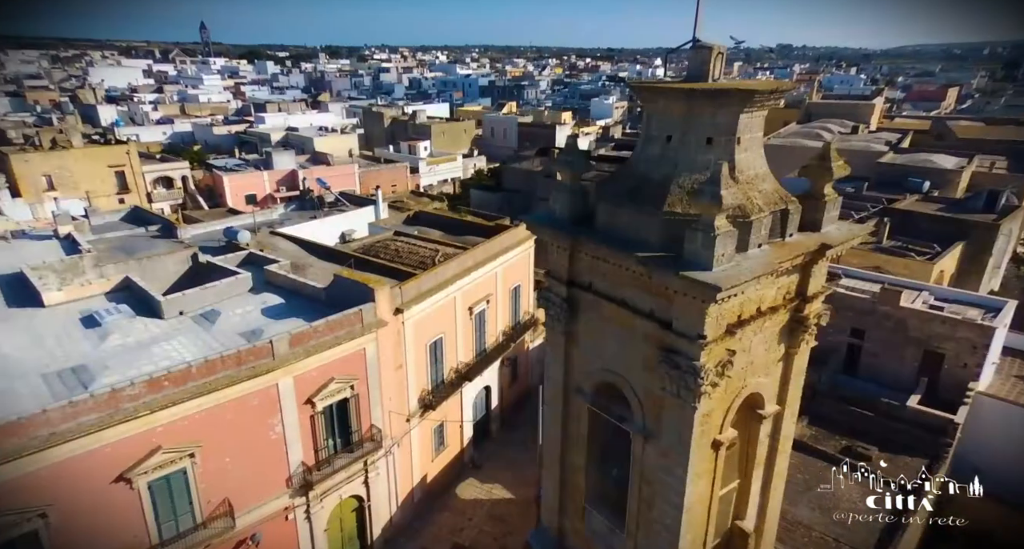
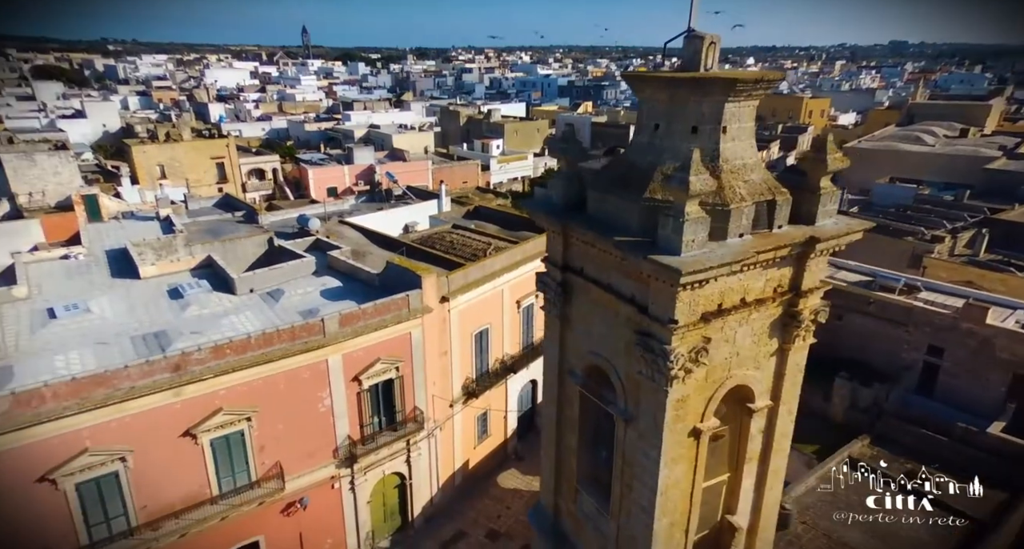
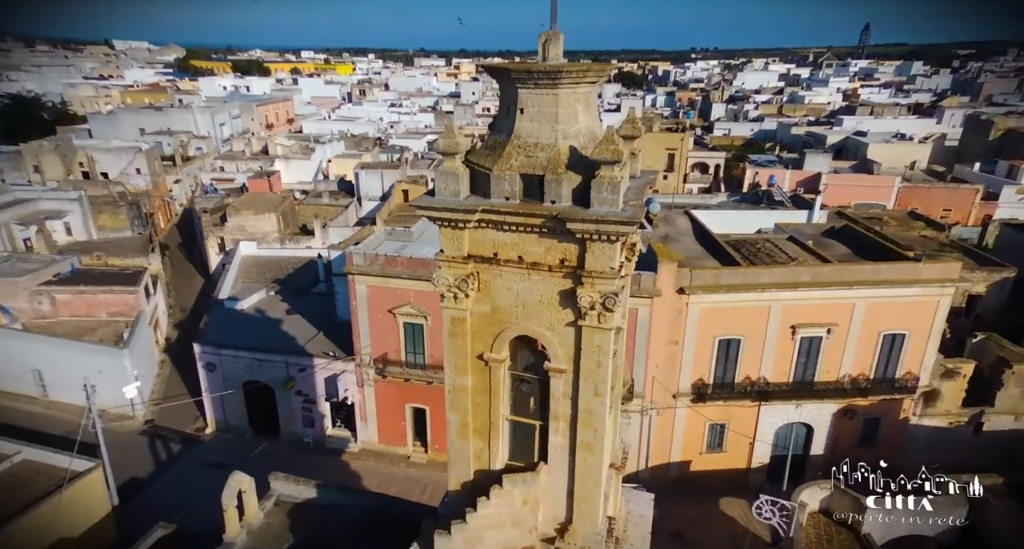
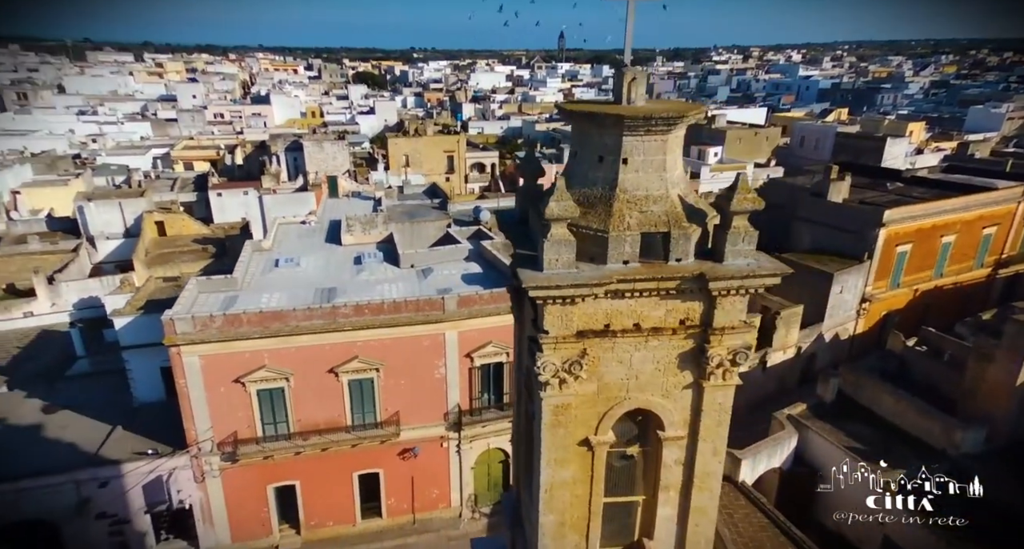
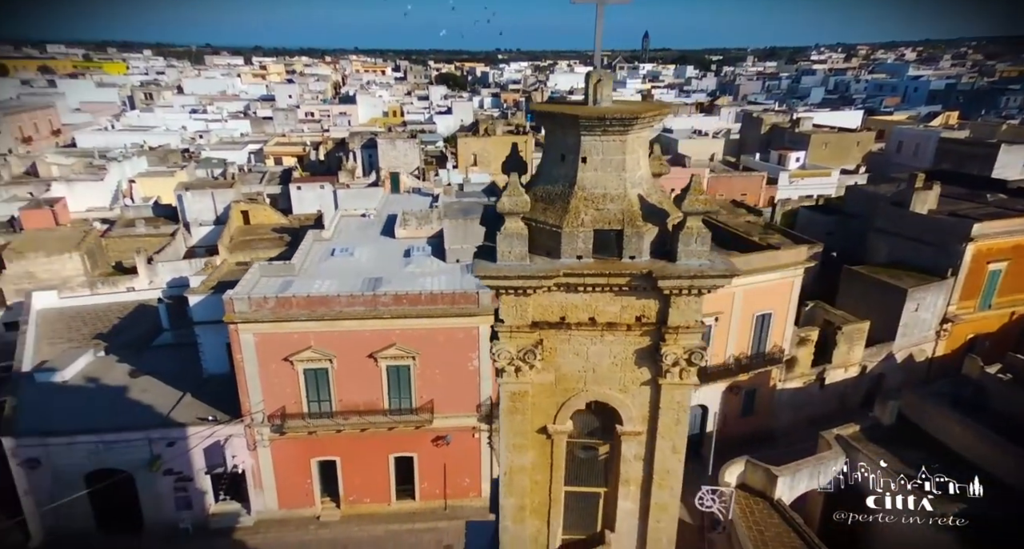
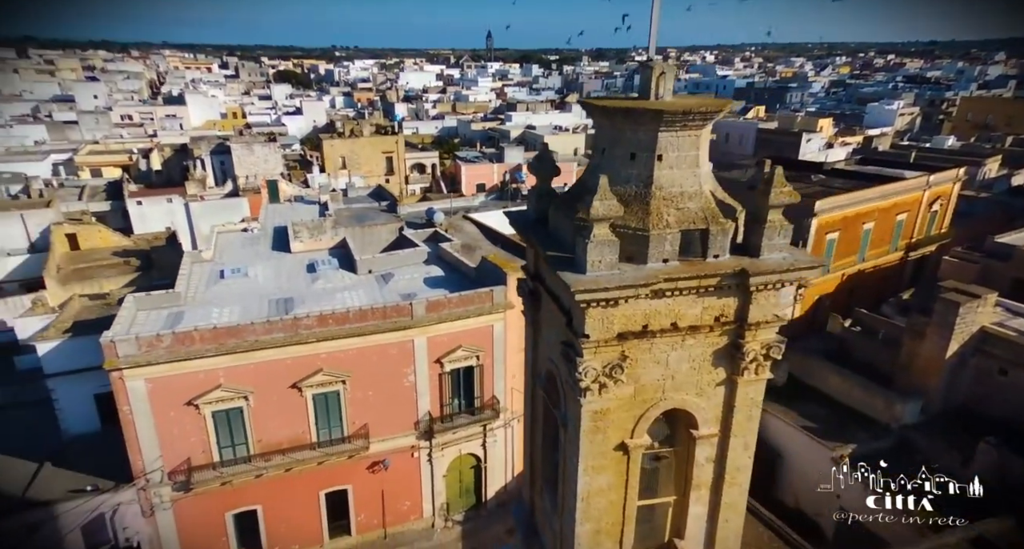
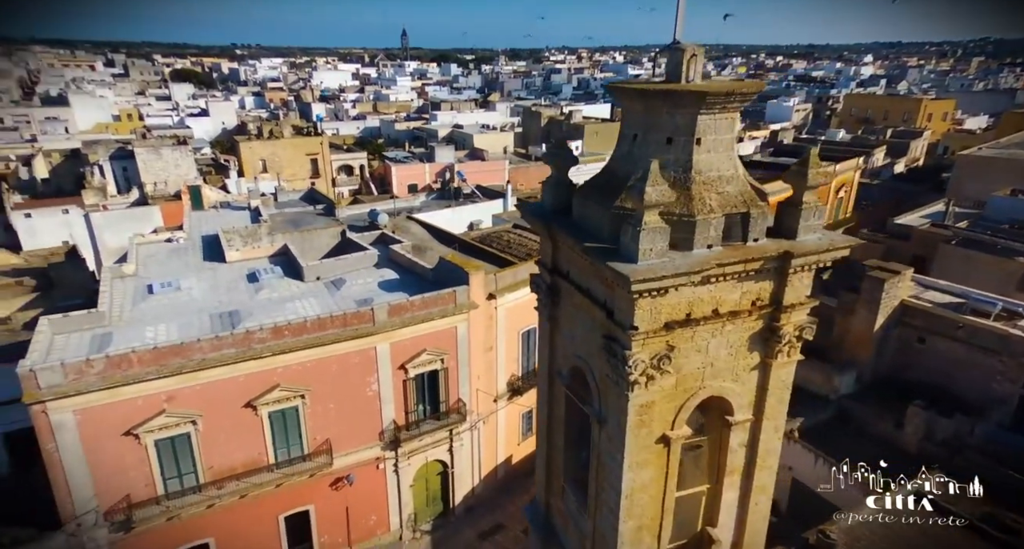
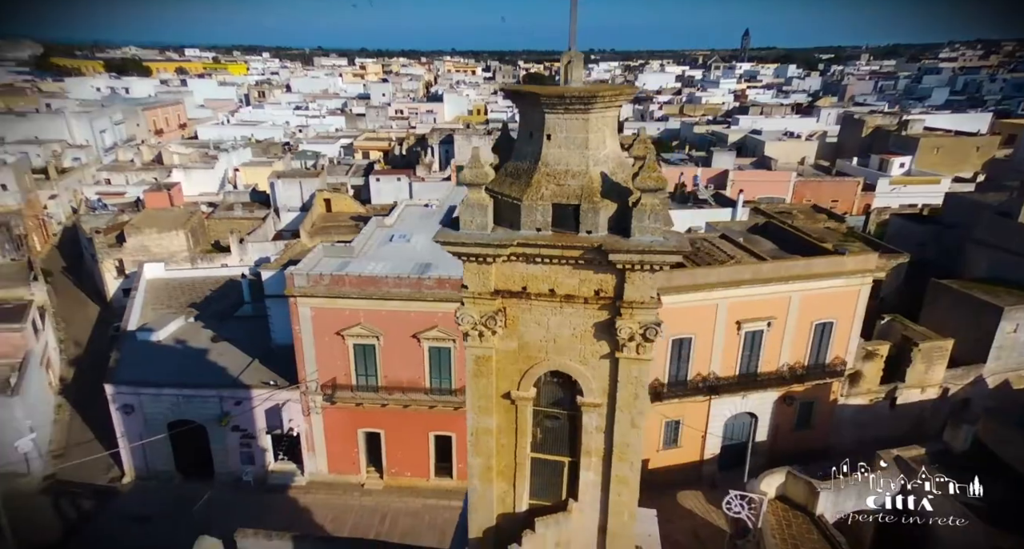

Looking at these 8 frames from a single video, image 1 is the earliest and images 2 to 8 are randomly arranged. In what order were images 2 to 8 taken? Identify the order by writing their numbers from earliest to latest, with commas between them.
2, 7, 6, 4, 5, 8, 3
